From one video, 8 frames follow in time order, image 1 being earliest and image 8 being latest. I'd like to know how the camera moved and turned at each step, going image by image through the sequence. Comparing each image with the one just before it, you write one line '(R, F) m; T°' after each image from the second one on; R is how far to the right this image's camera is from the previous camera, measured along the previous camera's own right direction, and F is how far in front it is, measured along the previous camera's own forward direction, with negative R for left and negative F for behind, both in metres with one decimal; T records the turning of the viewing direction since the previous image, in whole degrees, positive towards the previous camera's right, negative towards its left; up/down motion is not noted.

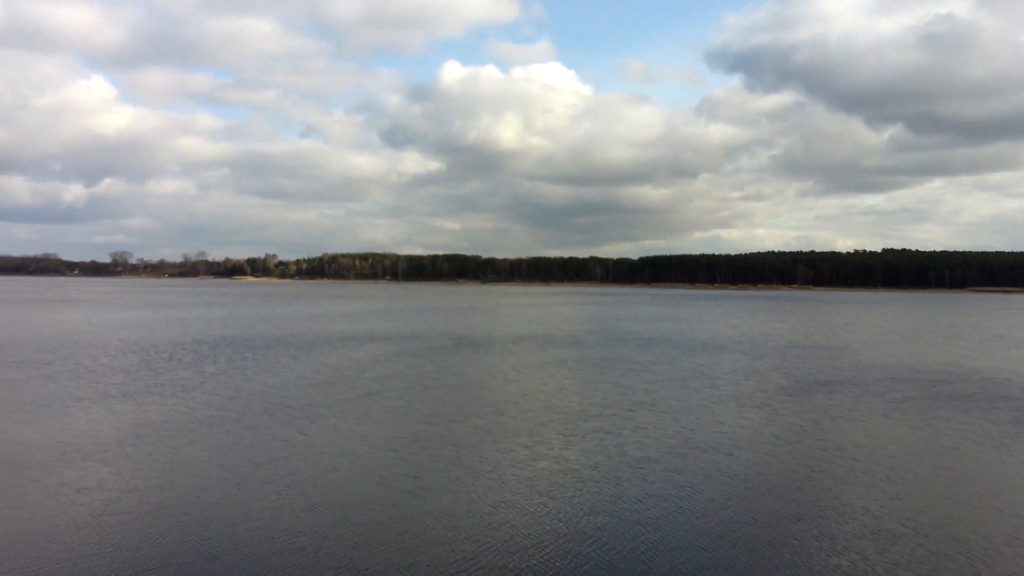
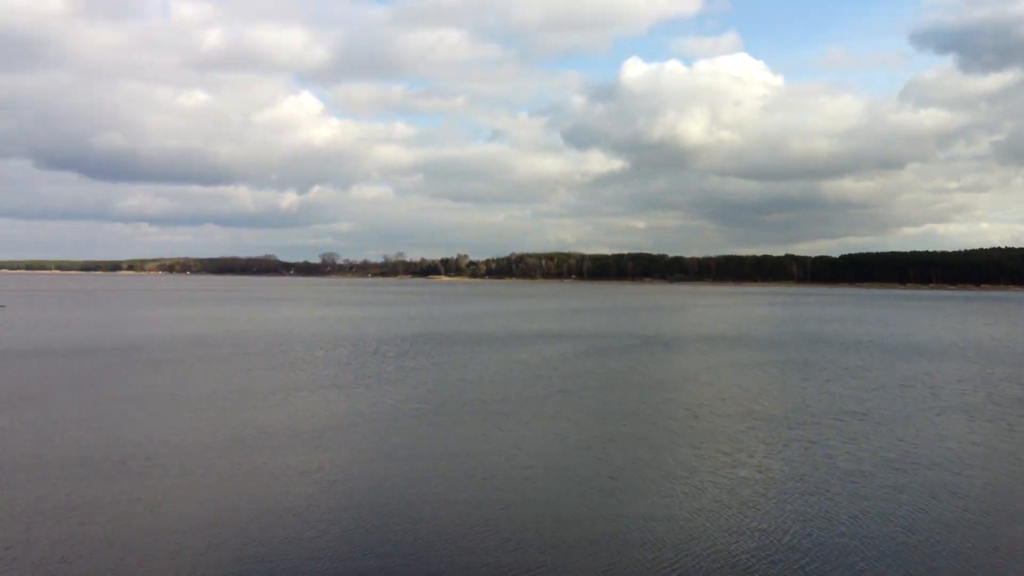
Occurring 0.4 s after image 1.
(0.0, 0.0) m; -13°
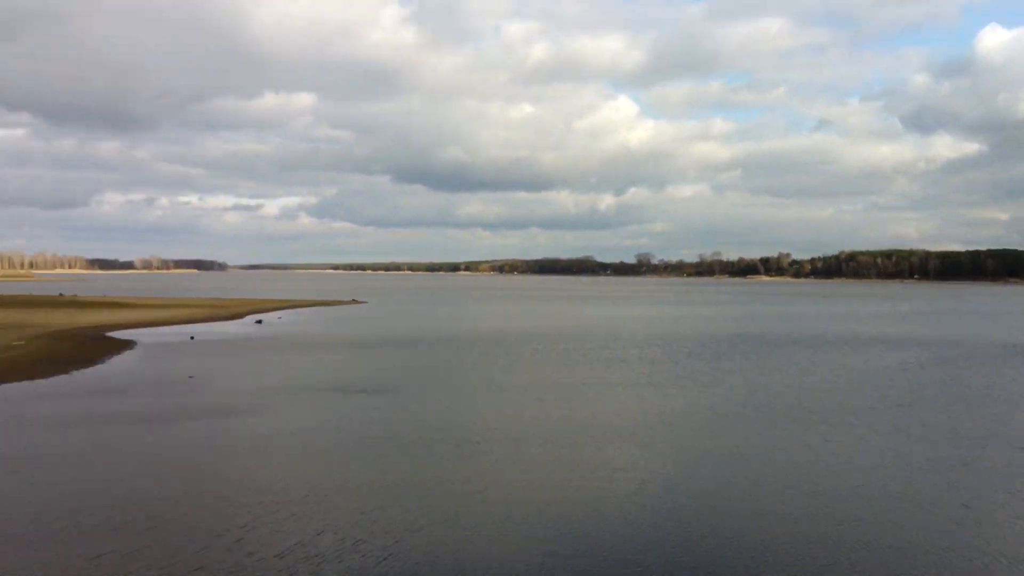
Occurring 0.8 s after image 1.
(0.0, +0.1) m; -22°
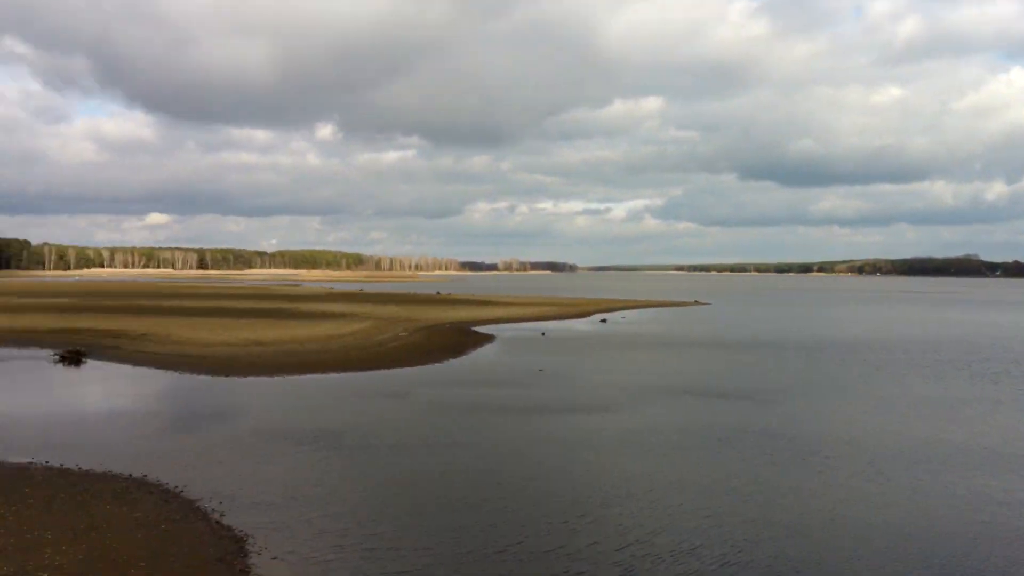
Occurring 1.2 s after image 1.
(+0.1, +0.2) m; -24°
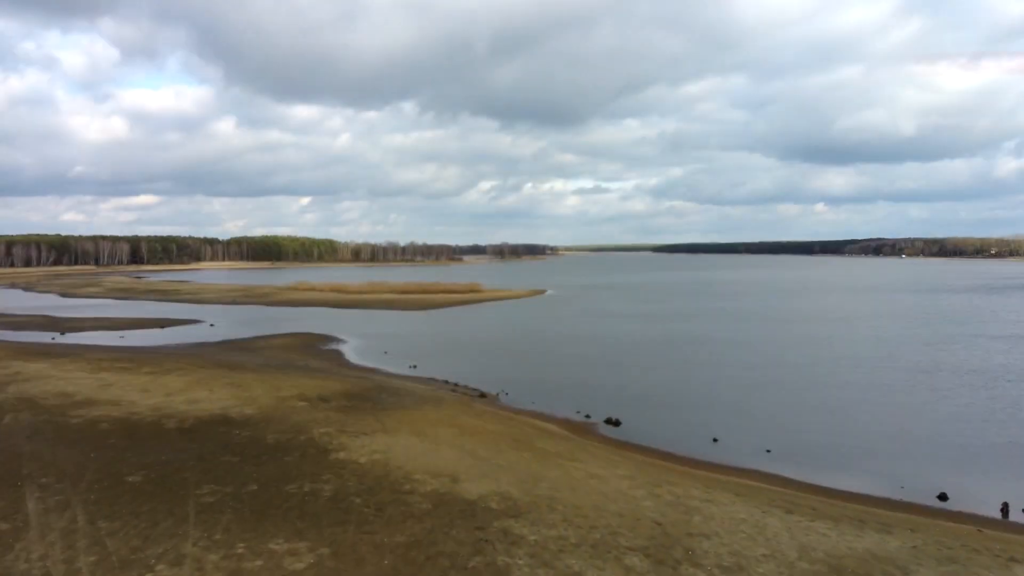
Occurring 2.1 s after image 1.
(+0.5, +1.1) m; -16°
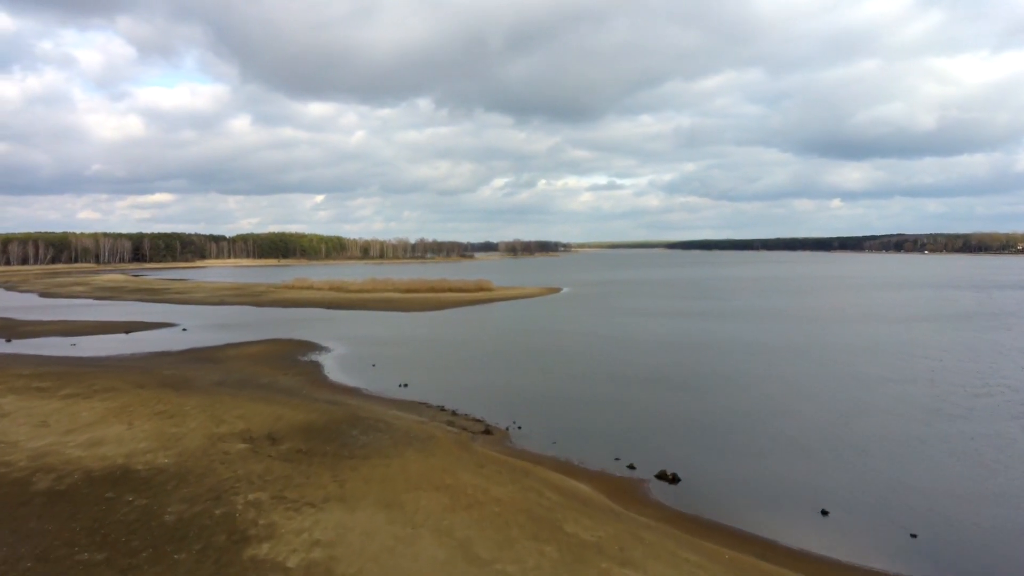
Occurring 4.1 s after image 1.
(0.0, +3.7) m; -1°
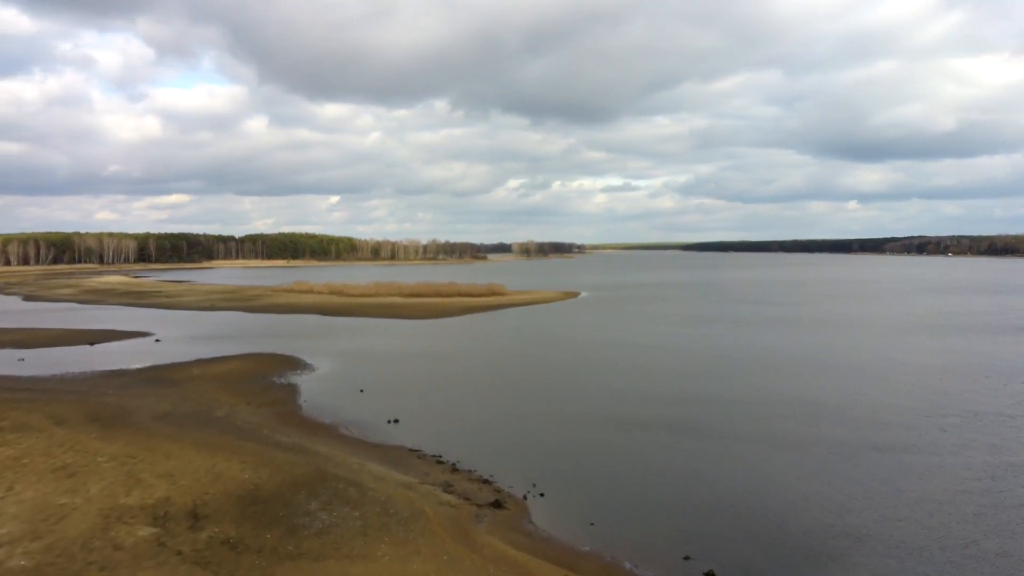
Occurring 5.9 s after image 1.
(-0.1, +3.1) m; -1°
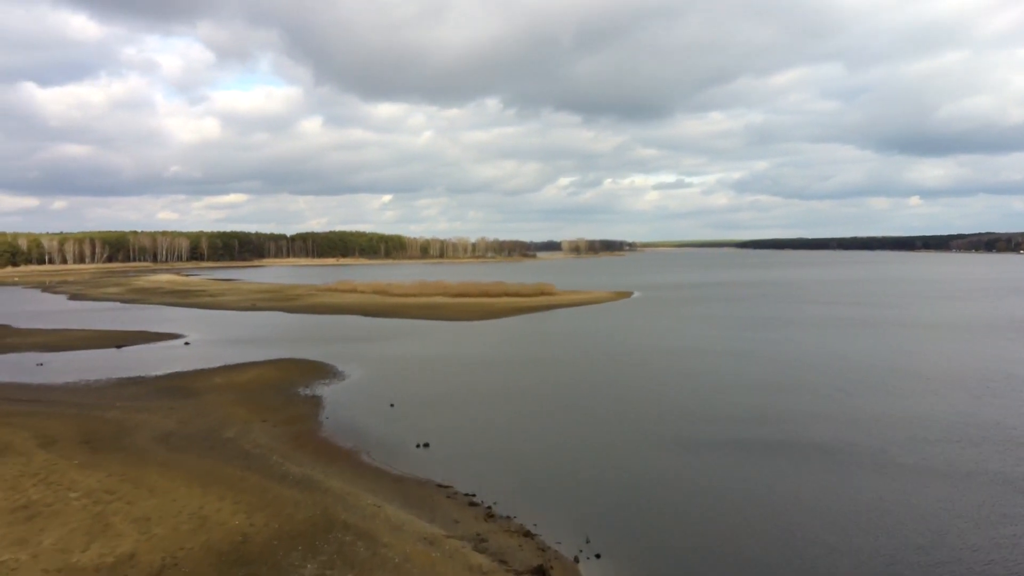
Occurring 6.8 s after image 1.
(0.0, +1.8) m; -4°
